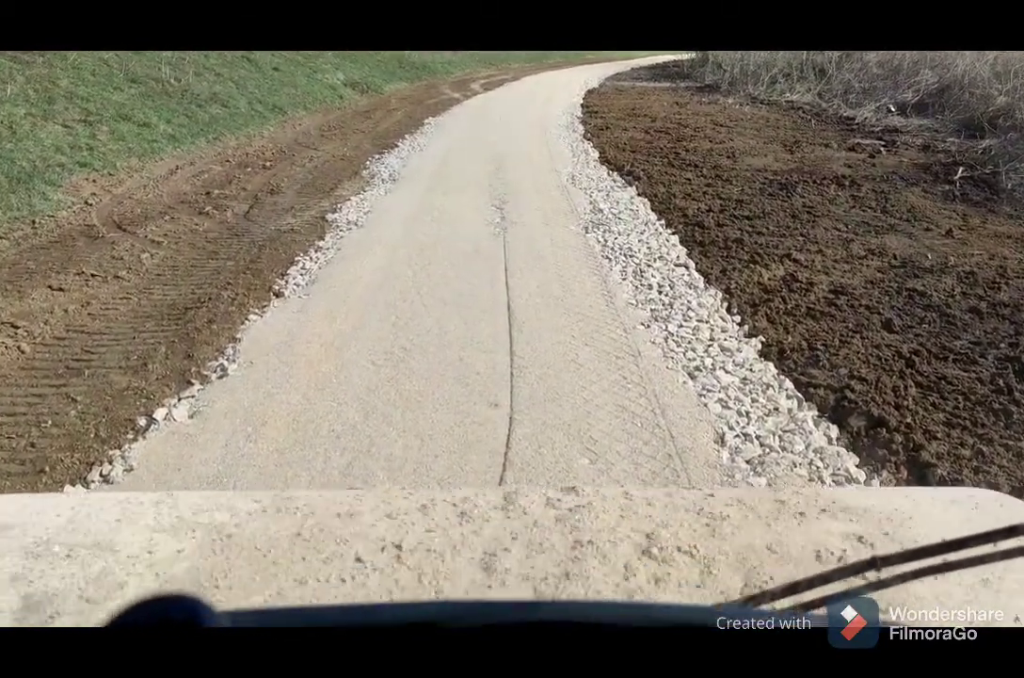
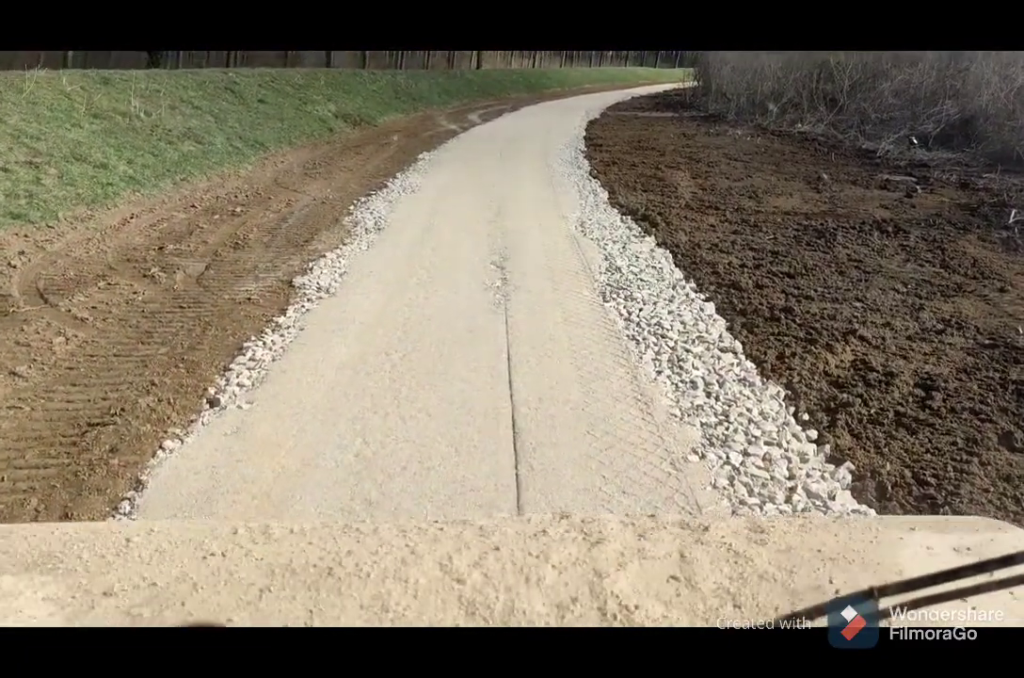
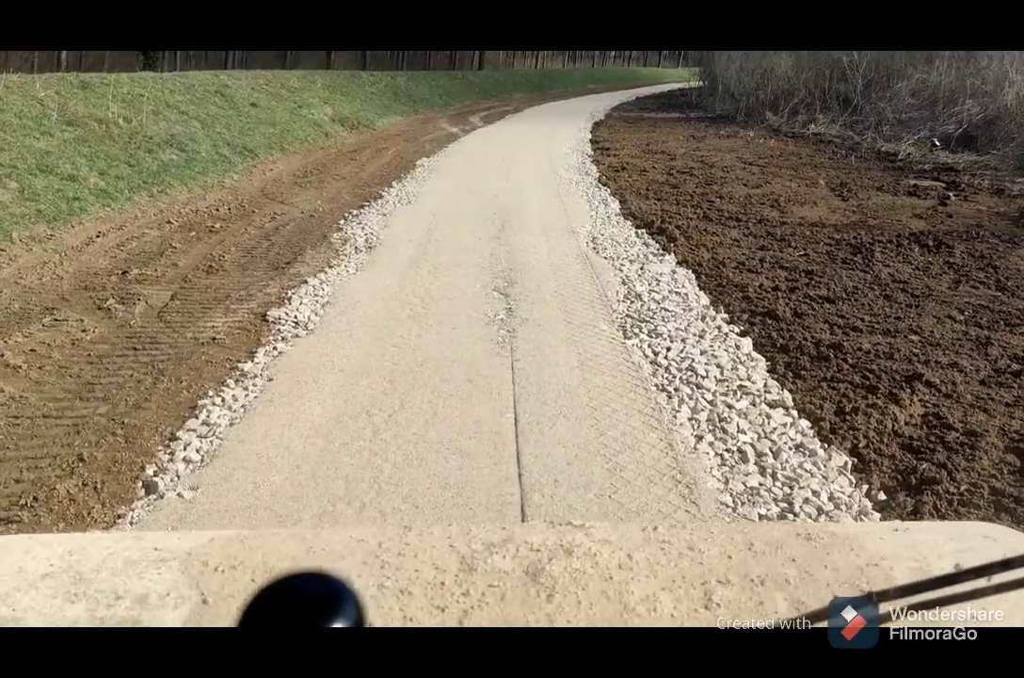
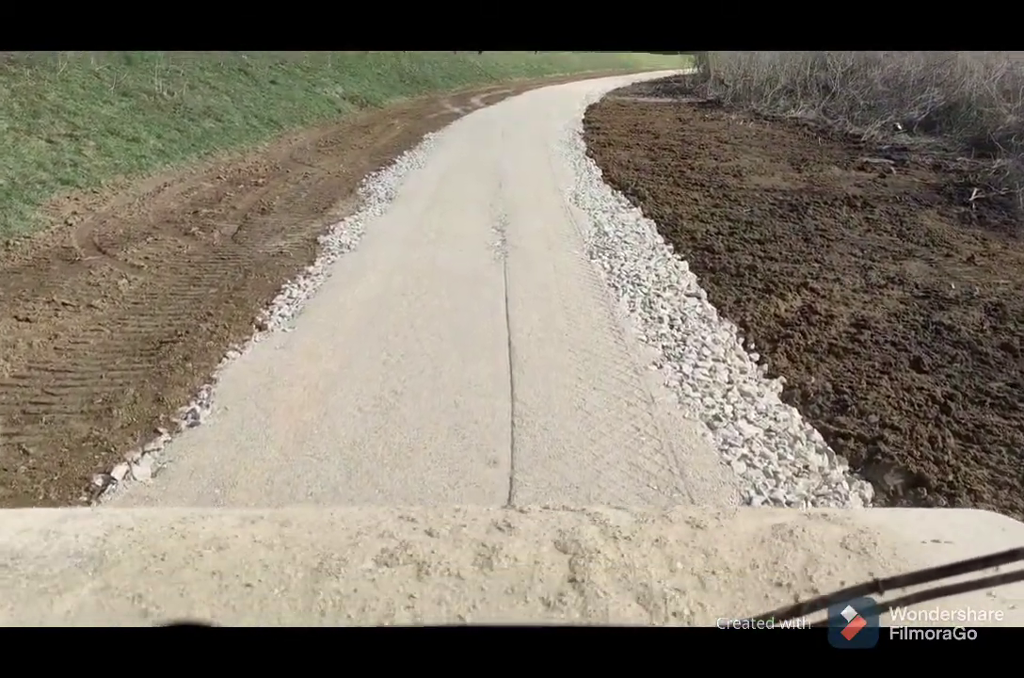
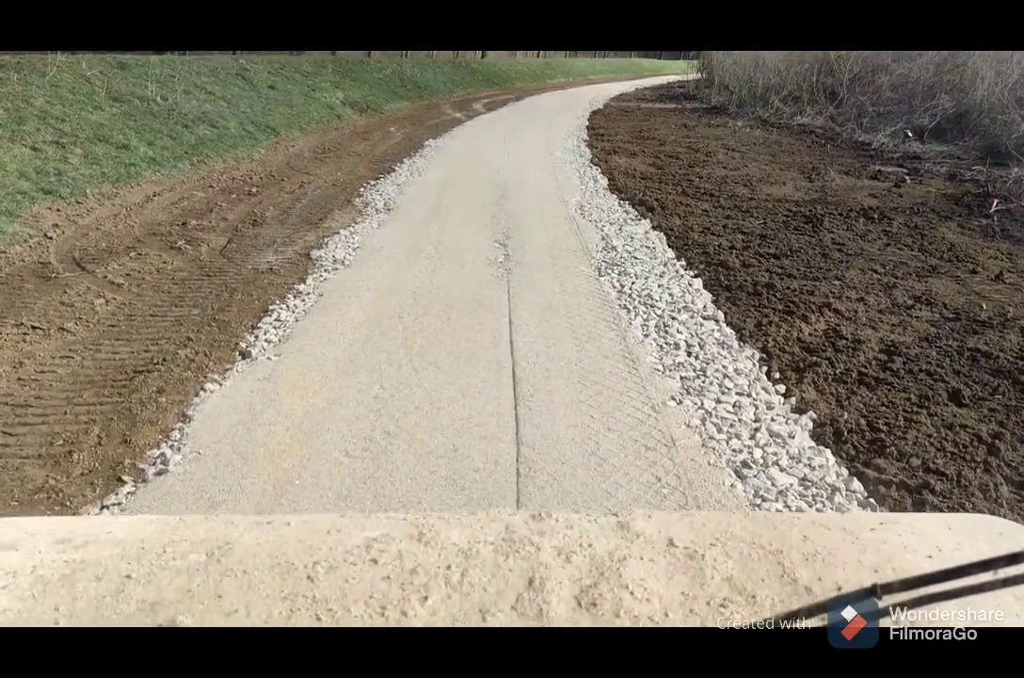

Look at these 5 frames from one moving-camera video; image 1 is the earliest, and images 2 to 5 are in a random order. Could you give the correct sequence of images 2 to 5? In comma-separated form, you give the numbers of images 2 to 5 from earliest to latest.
4, 5, 2, 3
